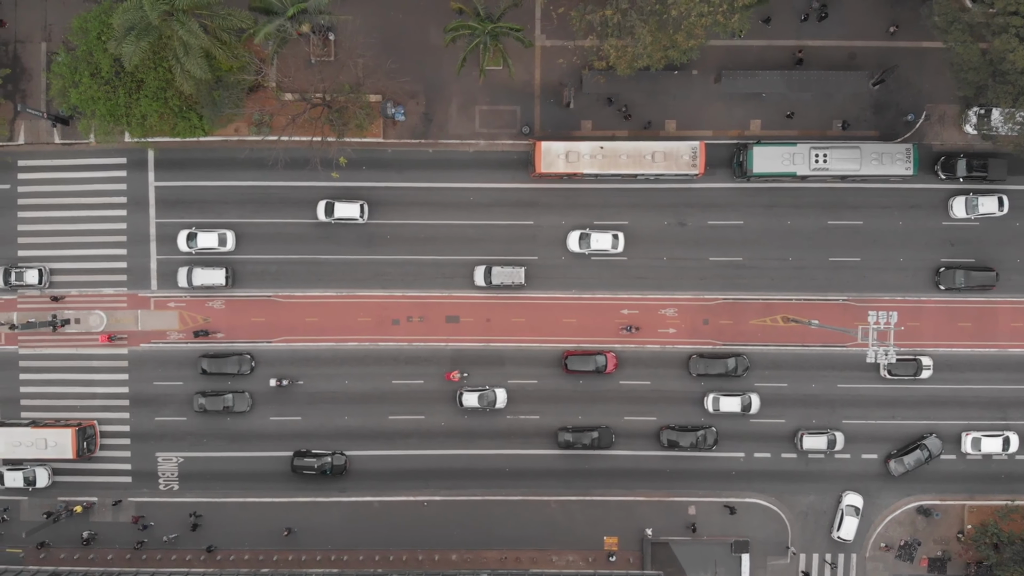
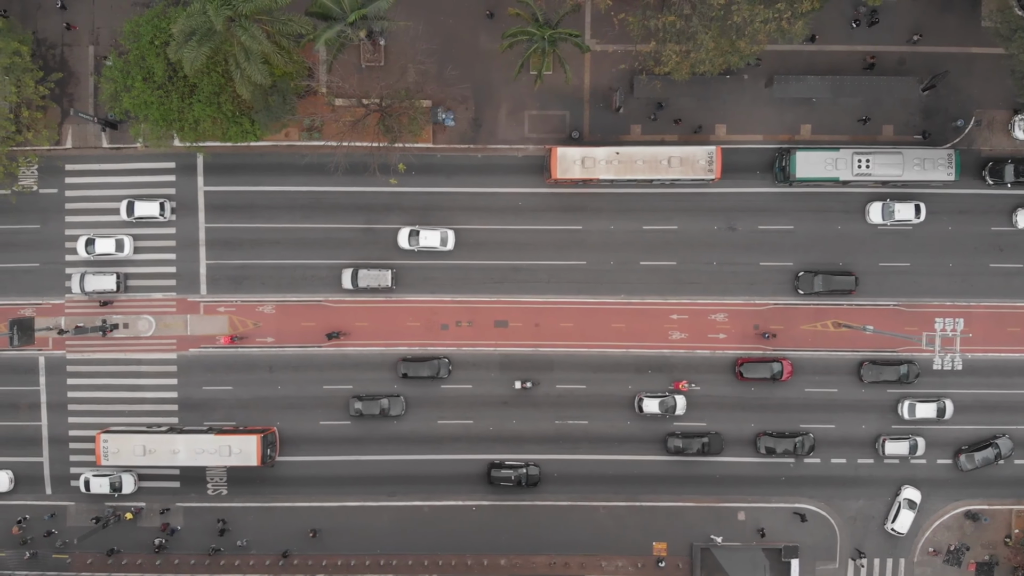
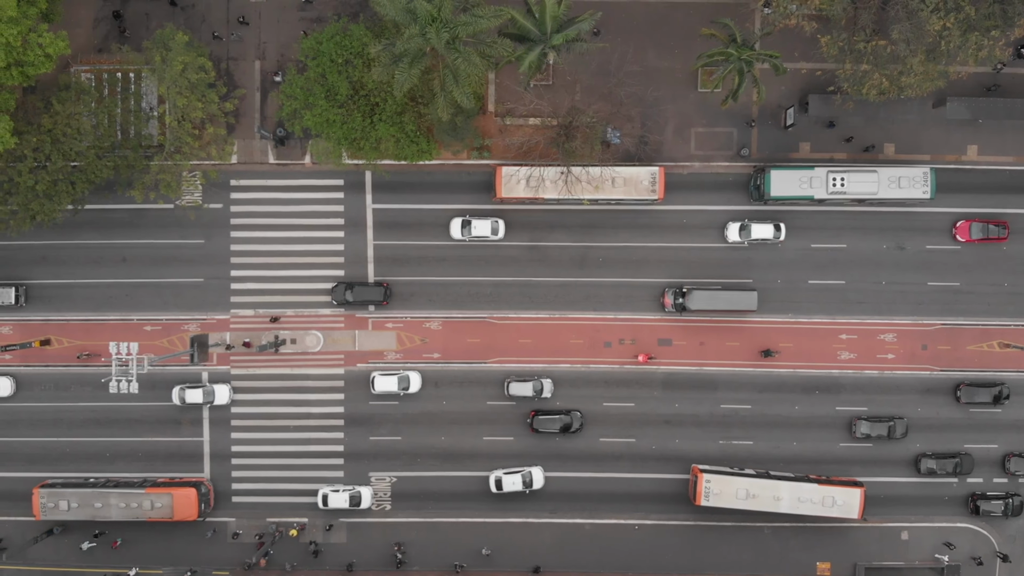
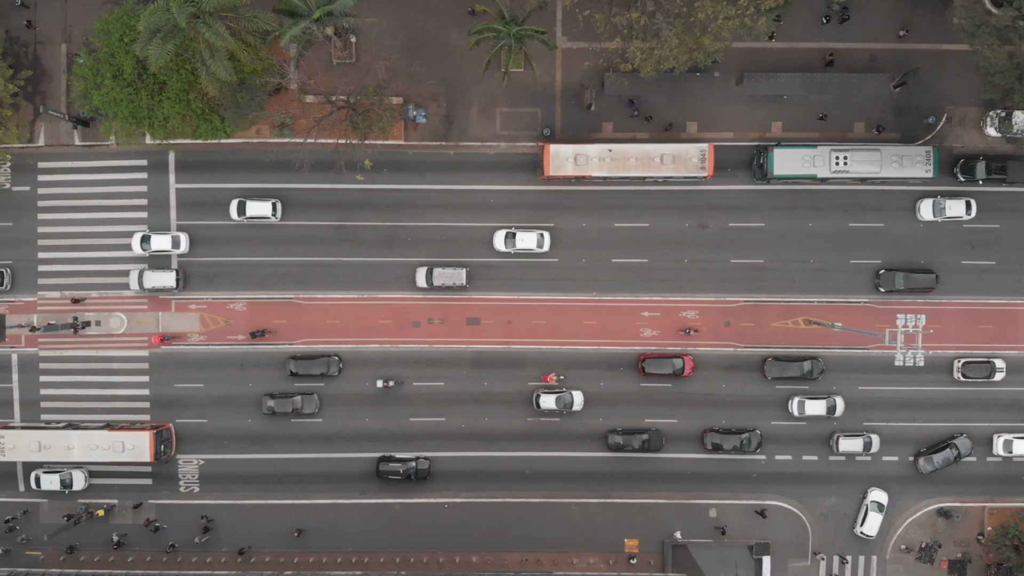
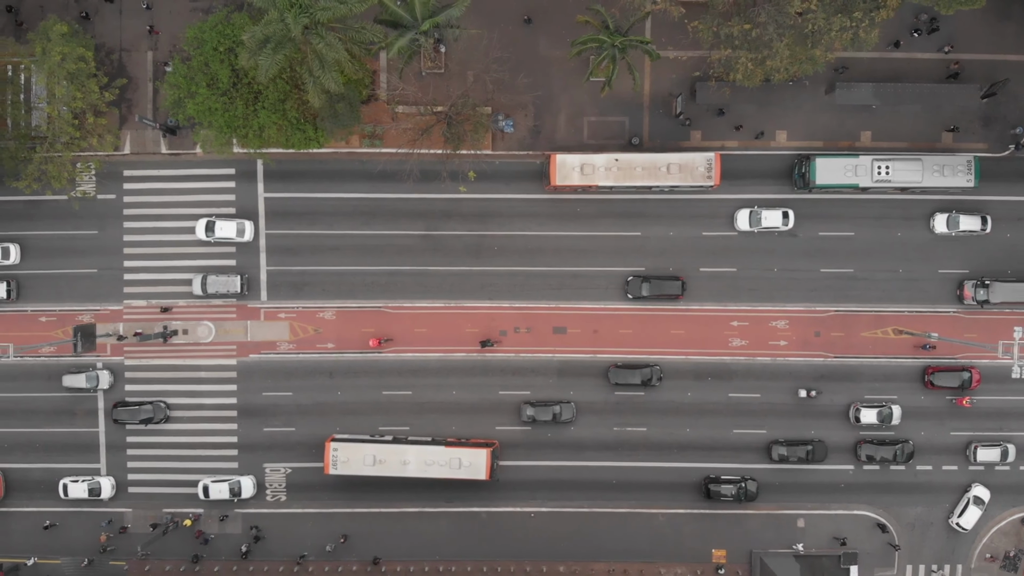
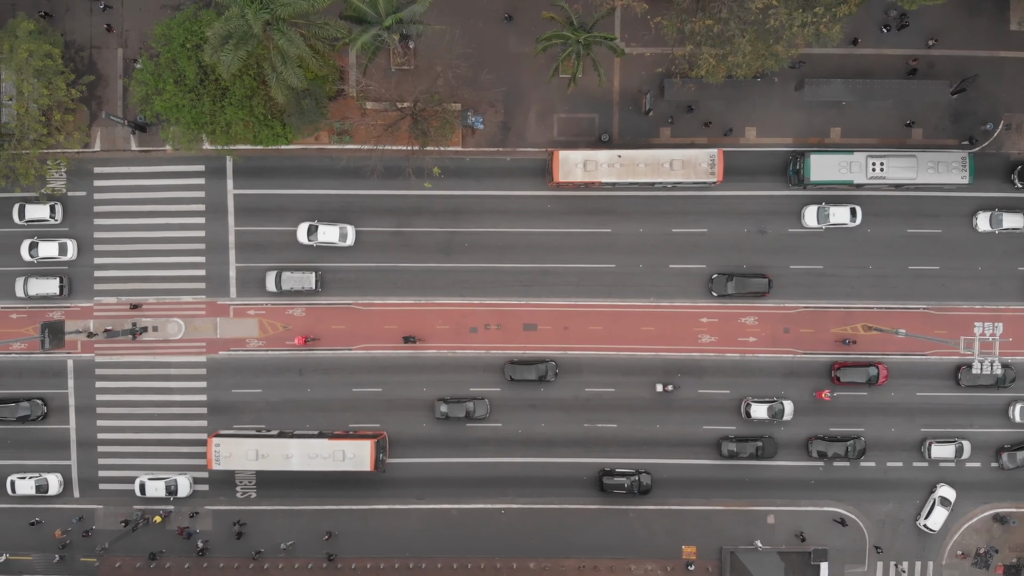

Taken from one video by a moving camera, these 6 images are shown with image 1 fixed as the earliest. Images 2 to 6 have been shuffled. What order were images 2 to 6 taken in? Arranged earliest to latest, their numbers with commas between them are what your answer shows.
4, 2, 6, 5, 3
